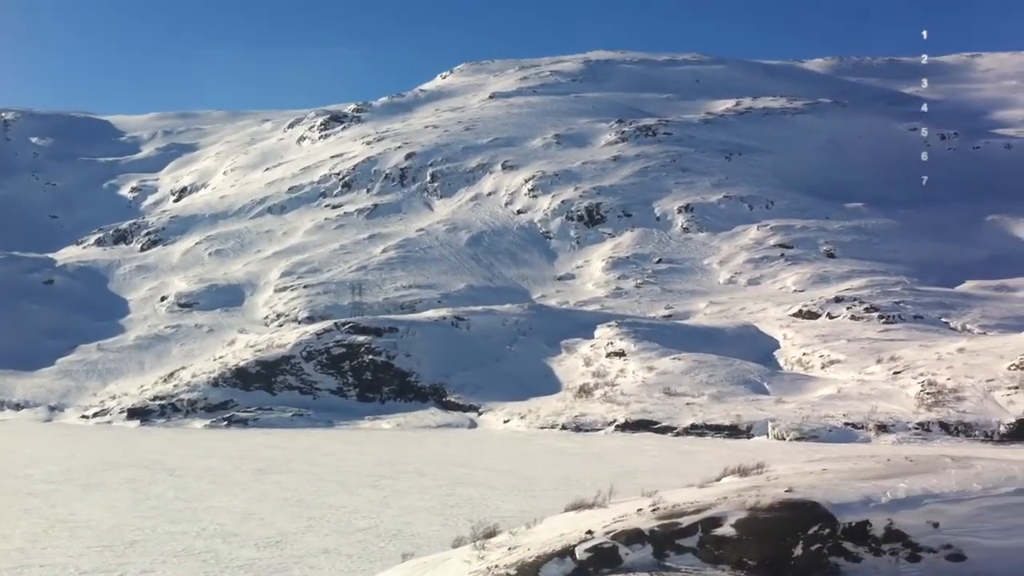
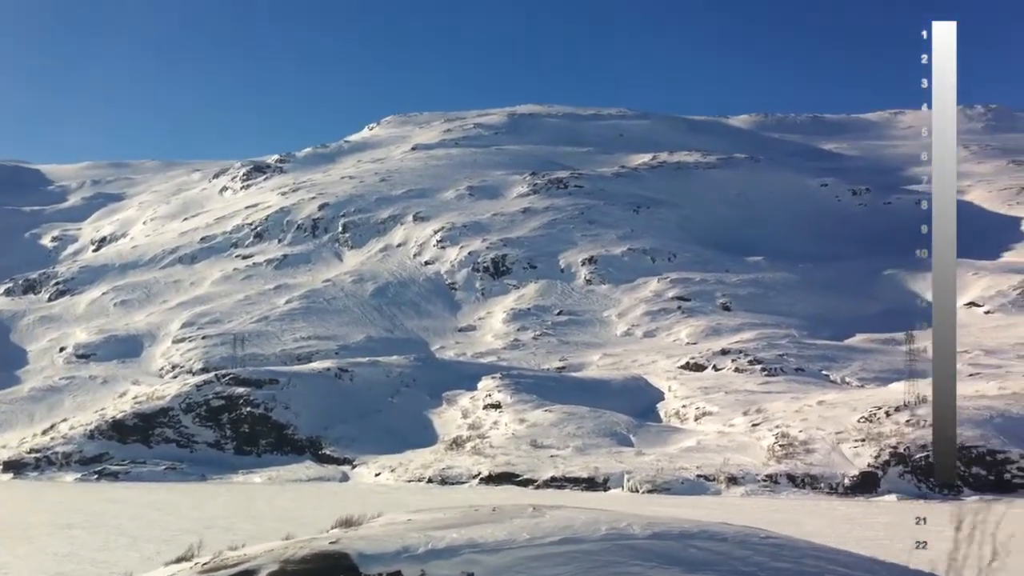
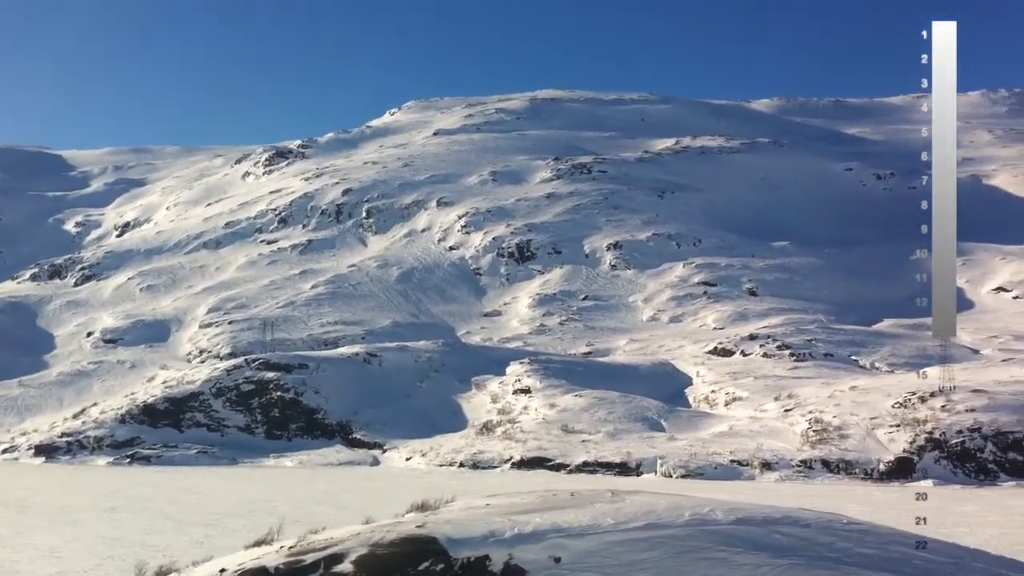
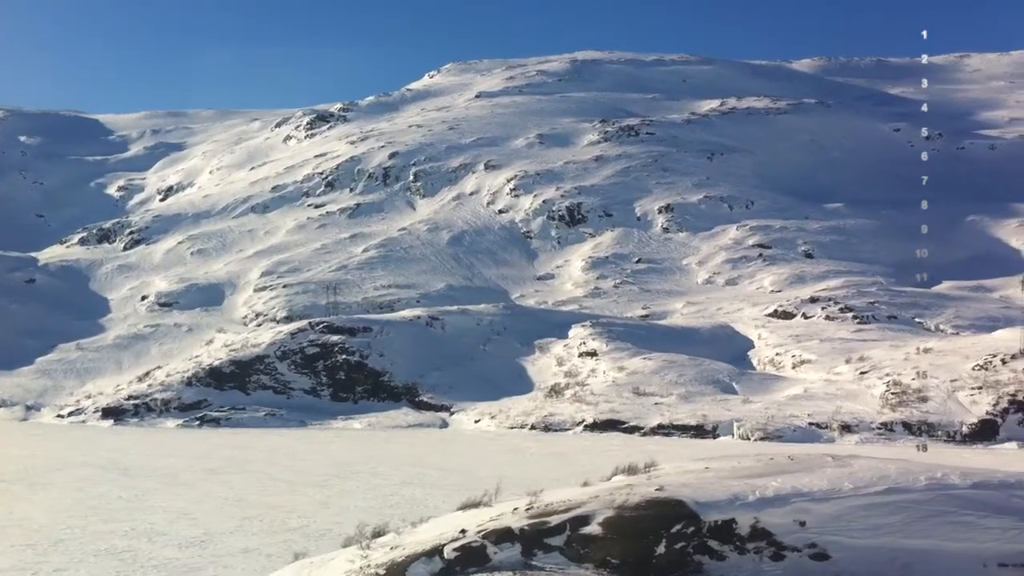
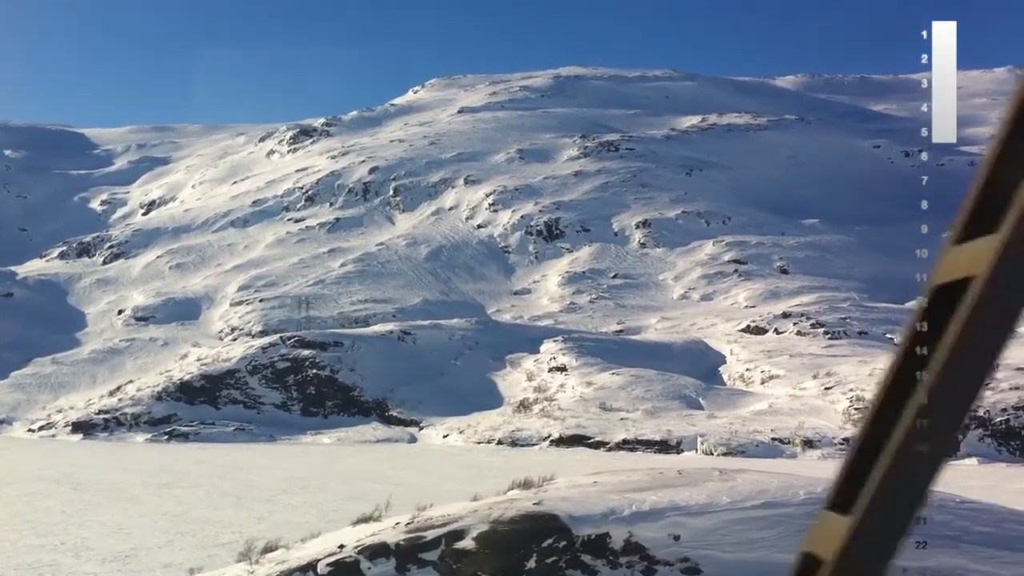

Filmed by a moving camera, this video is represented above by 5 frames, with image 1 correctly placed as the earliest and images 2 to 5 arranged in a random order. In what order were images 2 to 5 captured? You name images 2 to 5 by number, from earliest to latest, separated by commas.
4, 5, 3, 2
